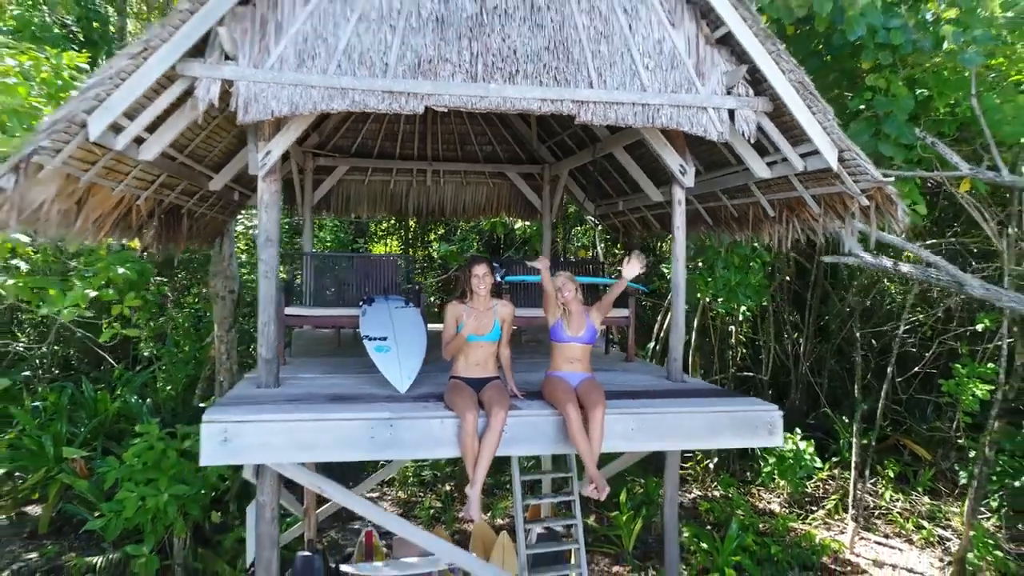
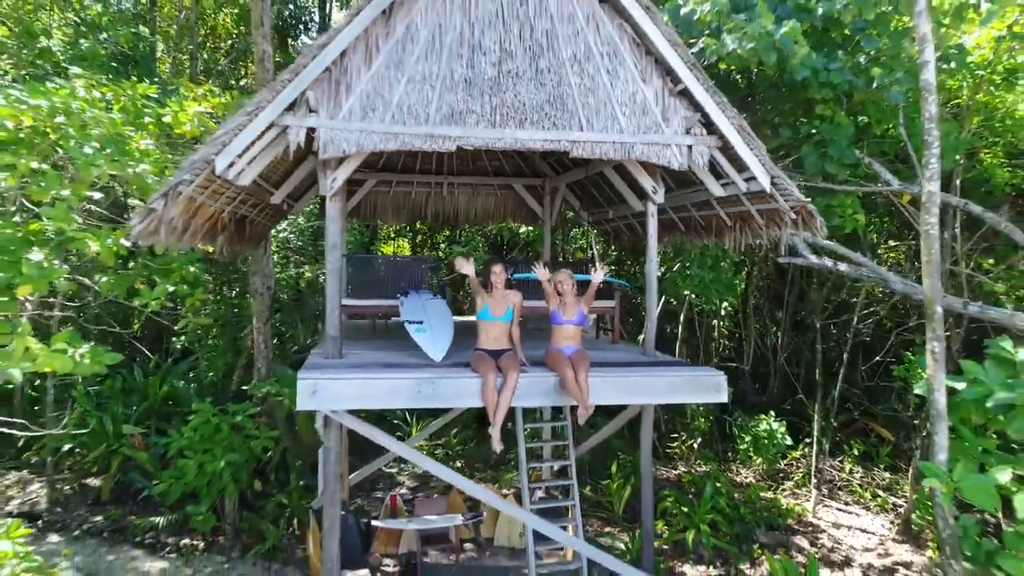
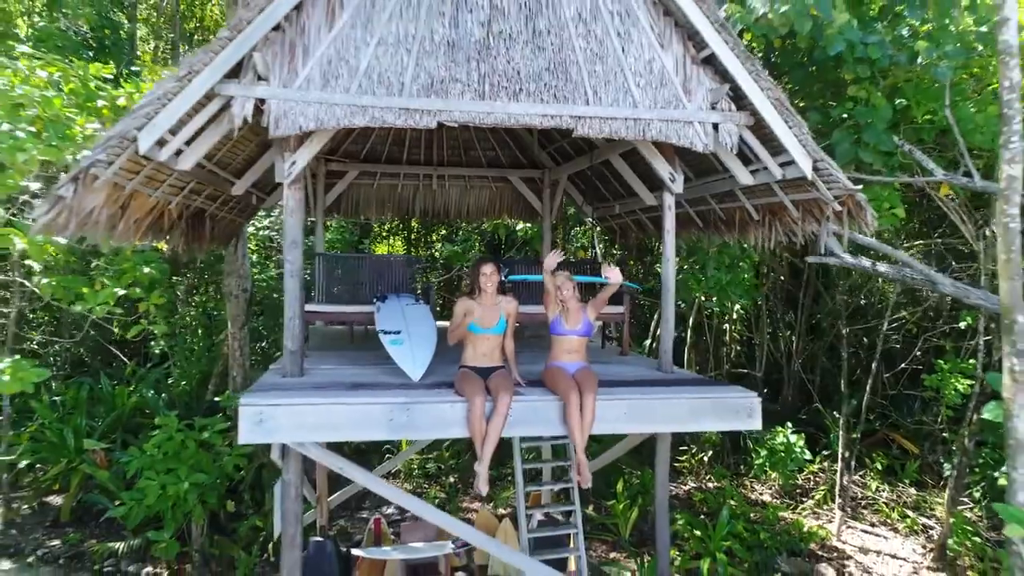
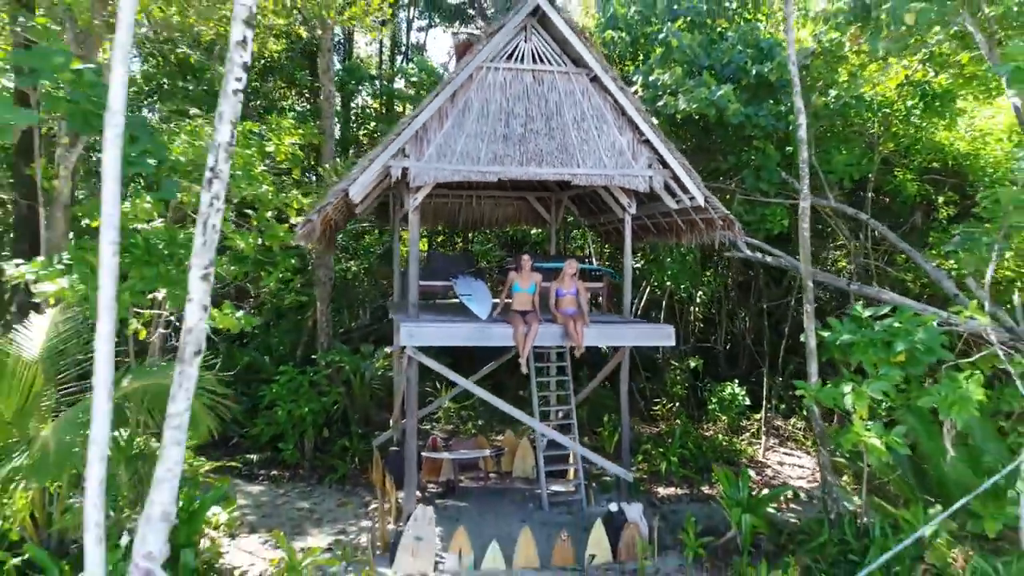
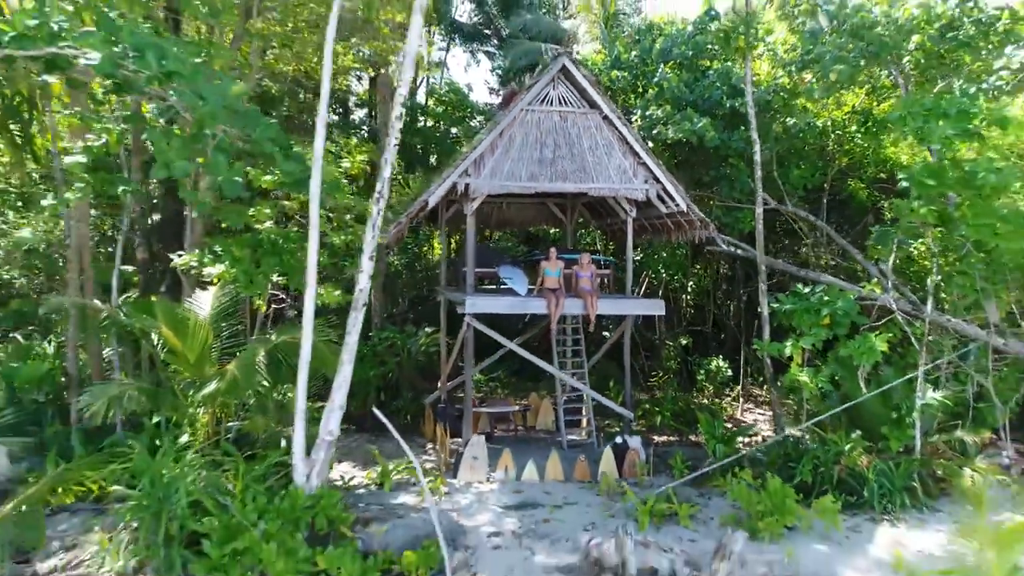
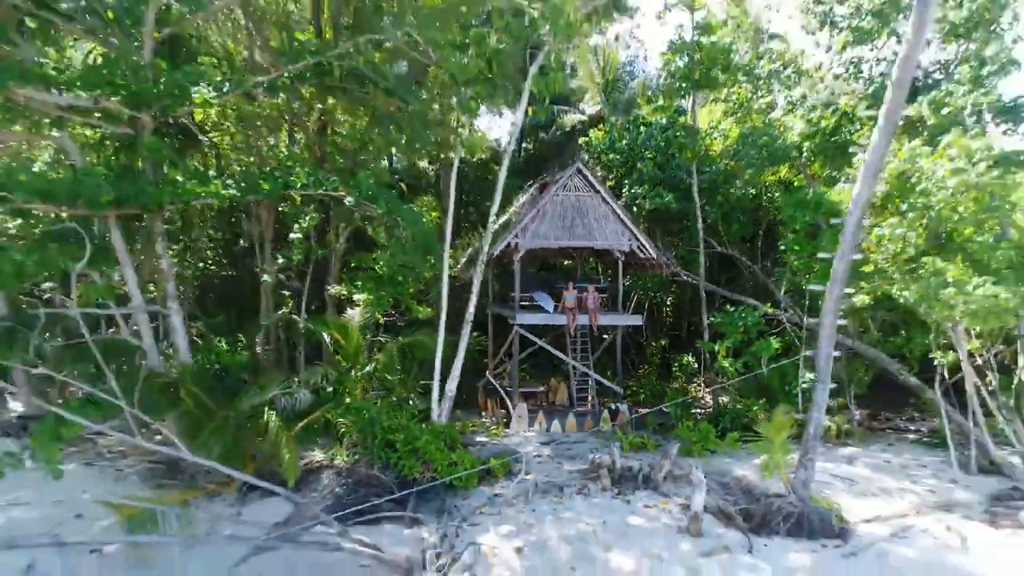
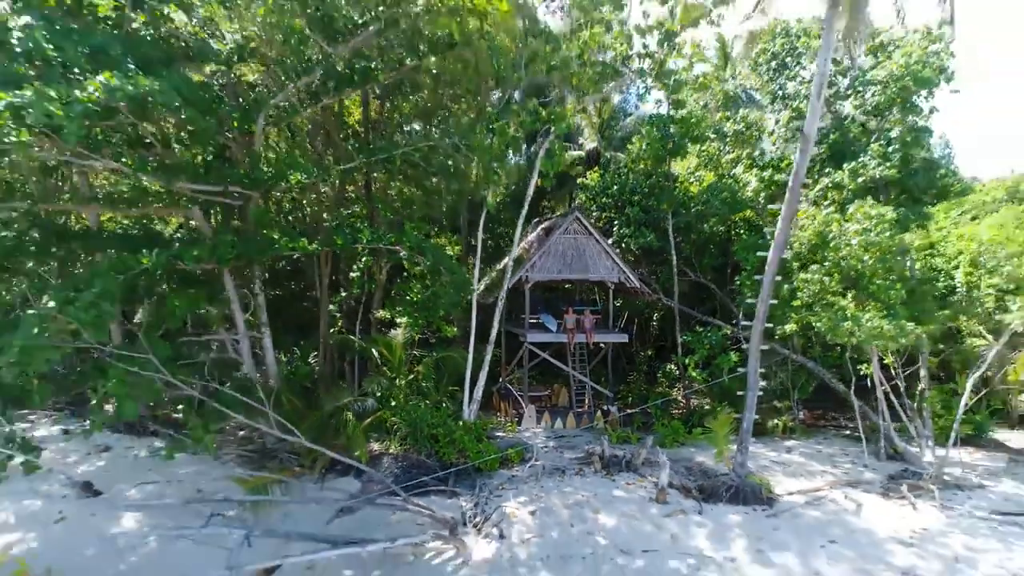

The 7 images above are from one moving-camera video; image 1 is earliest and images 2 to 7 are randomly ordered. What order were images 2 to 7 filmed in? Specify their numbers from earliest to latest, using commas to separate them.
3, 2, 4, 5, 6, 7
